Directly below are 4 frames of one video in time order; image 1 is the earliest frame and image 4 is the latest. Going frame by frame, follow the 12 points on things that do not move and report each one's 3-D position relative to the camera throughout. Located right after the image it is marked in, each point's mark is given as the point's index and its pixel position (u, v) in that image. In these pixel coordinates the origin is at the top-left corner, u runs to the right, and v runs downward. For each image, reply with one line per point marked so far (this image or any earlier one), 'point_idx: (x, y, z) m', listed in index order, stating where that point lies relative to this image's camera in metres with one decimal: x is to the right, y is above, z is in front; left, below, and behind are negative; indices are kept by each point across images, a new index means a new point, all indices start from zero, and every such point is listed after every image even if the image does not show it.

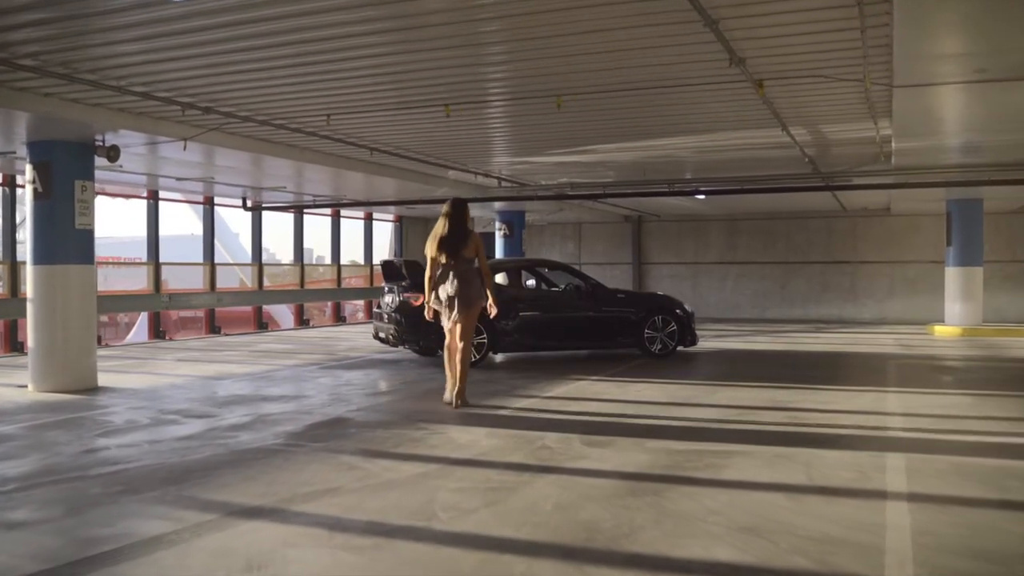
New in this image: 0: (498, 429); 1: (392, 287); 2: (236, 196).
0: (-0.1, -1.2, +6.9) m
1: (-1.8, 0.0, +11.9) m
2: (-6.4, +2.1, +18.6) m
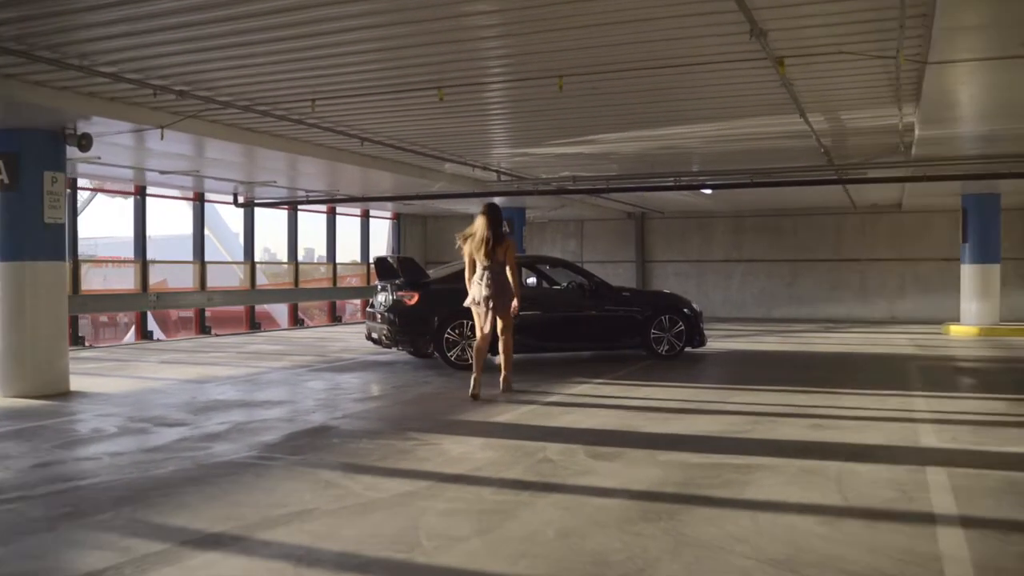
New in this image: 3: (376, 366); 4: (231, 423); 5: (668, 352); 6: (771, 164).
0: (-0.1, -1.2, +6.3) m
1: (-1.8, 0.0, +11.3) m
2: (-6.4, +2.2, +18.0) m
3: (-1.9, -1.1, +11.5) m
4: (-2.5, -1.2, +7.1) m
5: (+2.3, -1.0, +12.0) m
6: (+4.1, +2.0, +12.9) m
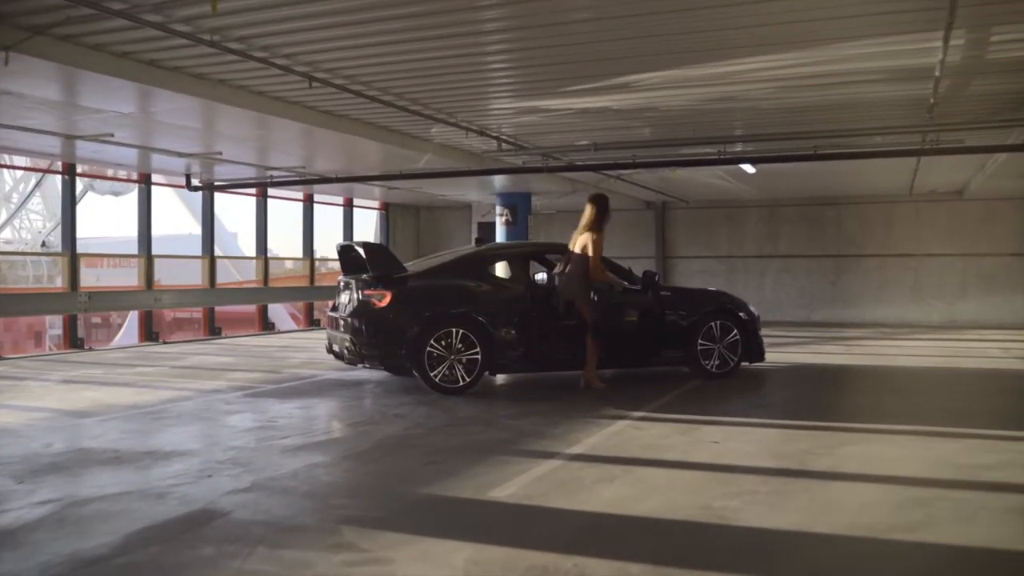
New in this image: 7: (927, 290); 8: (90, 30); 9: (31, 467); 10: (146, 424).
0: (-0.1, -1.1, +3.5) m
1: (-1.7, +0.1, +8.5) m
2: (-6.3, +2.2, +15.3) m
3: (-1.9, -1.1, +8.7) m
4: (-2.4, -1.2, +4.3) m
5: (+2.4, -0.9, +9.3) m
6: (+4.2, +2.0, +10.2) m
7: (+9.7, 0.0, +18.8) m
8: (-3.3, +2.0, +6.3) m
9: (-3.1, -1.1, +5.2) m
10: (-3.0, -1.1, +6.7) m
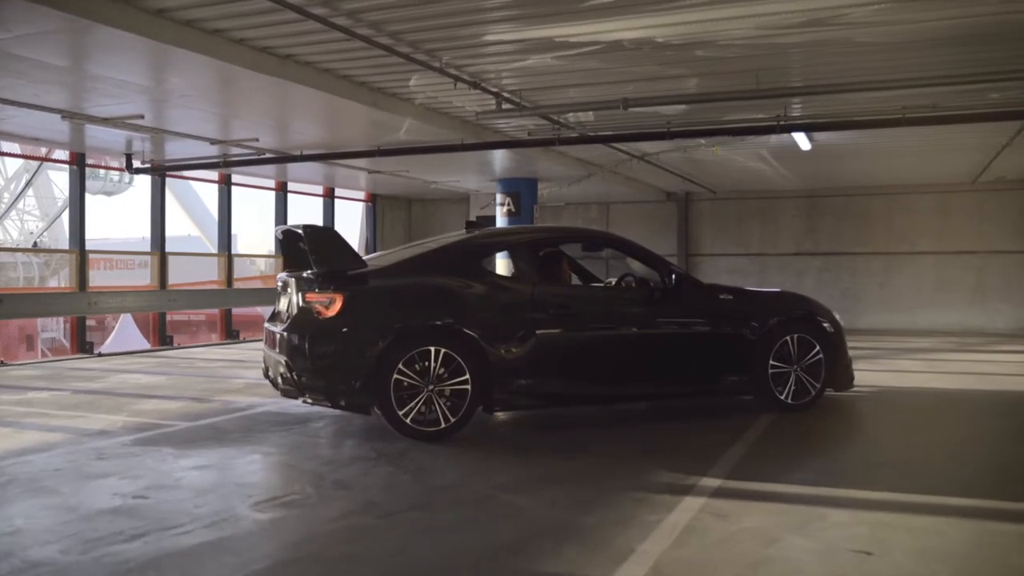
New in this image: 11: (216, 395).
0: (-0.1, -1.1, +1.1) m
1: (-1.7, +0.1, +6.1) m
2: (-6.2, +2.2, +12.9) m
3: (-1.8, -1.1, +6.3) m
4: (-2.4, -1.1, +1.9) m
5: (+2.4, -0.9, +6.8) m
6: (+4.2, +2.0, +7.7) m
7: (+9.8, -0.1, +16.4) m
8: (-3.3, +2.0, +3.9) m
9: (-3.1, -1.1, +2.8) m
10: (-3.0, -1.1, +4.2) m
11: (-2.9, -1.0, +7.9) m
